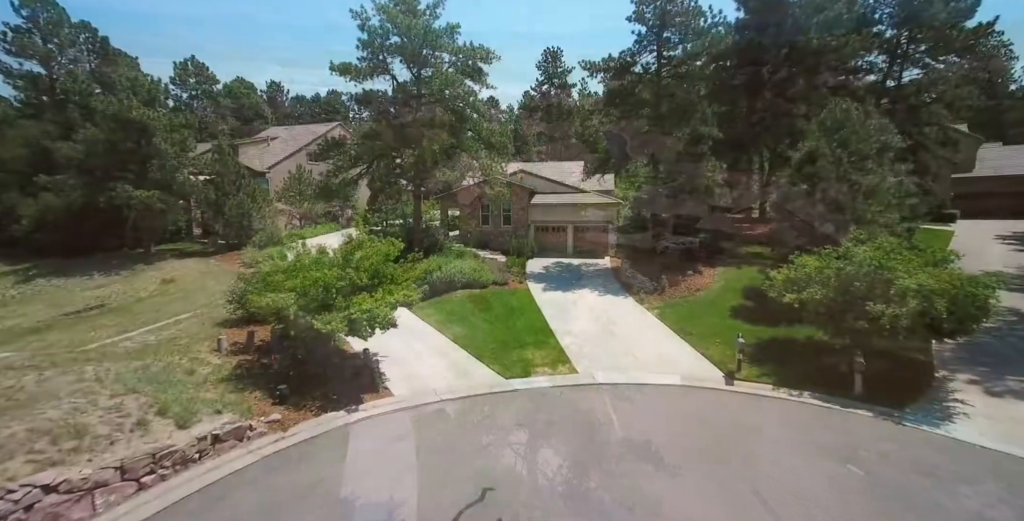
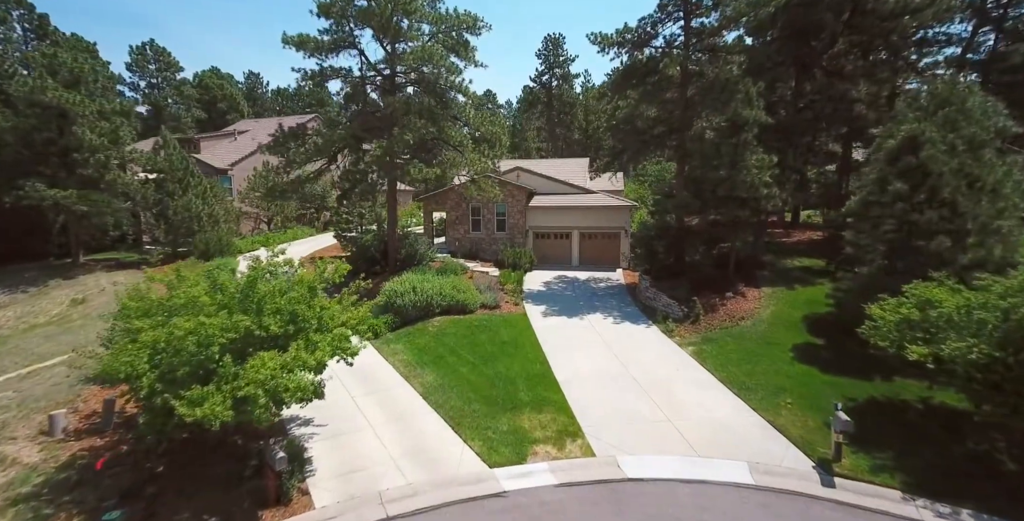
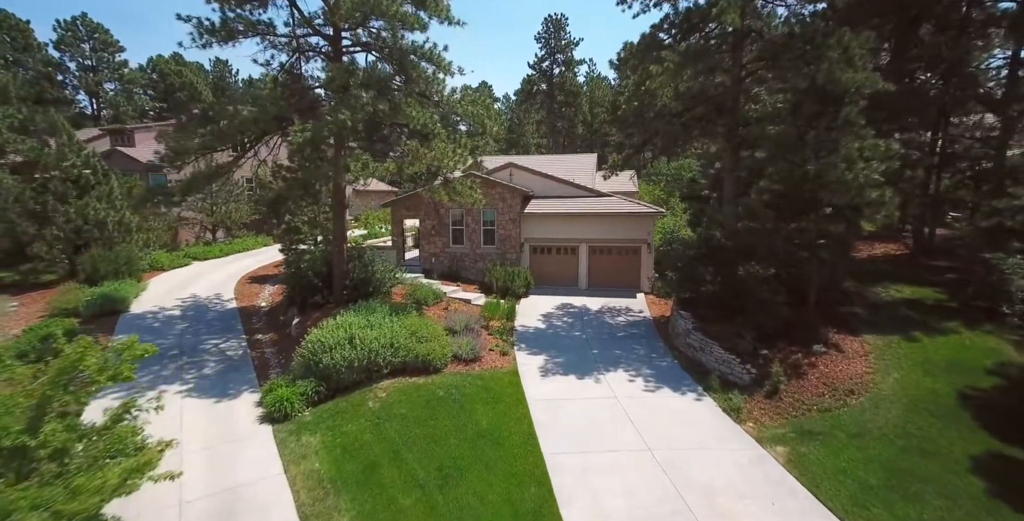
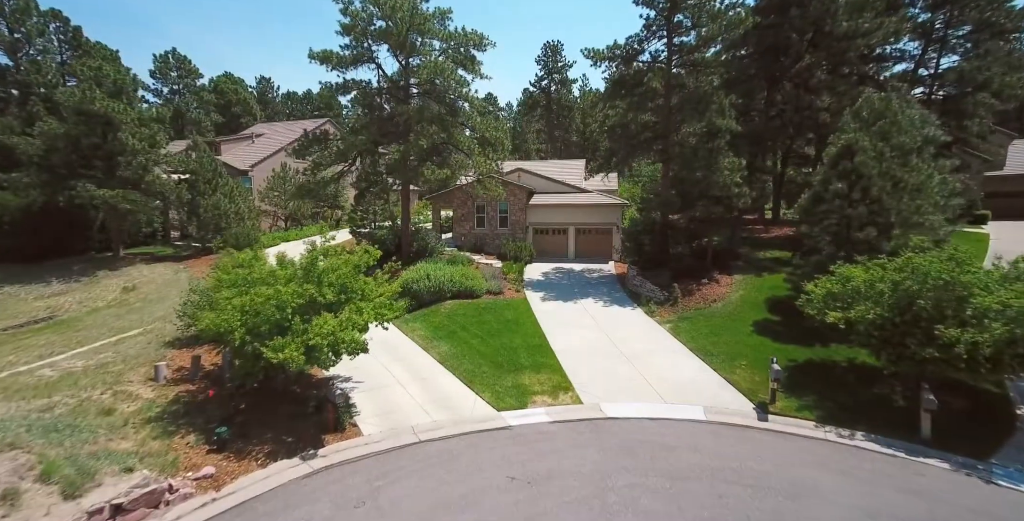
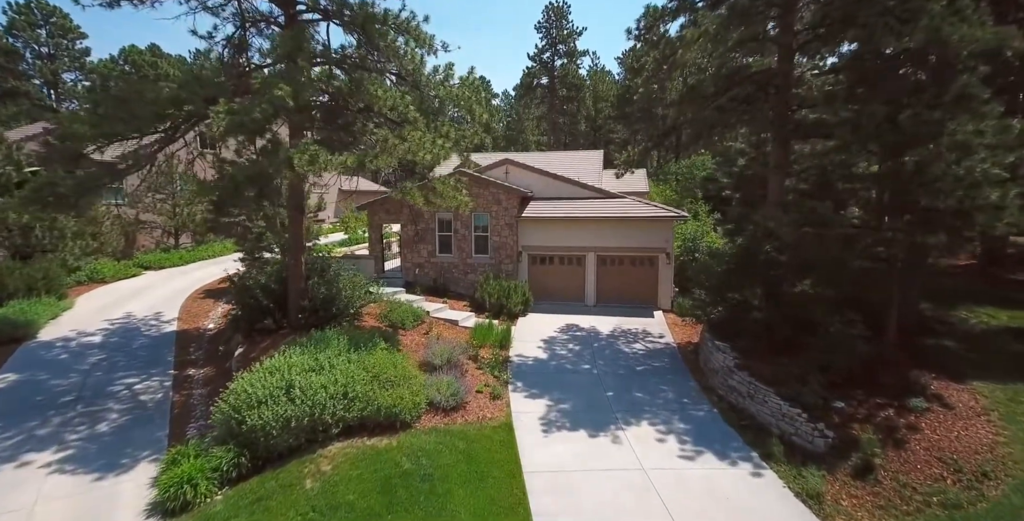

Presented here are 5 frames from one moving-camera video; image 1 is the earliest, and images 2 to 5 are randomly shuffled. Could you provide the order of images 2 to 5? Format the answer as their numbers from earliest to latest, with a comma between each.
4, 2, 3, 5
